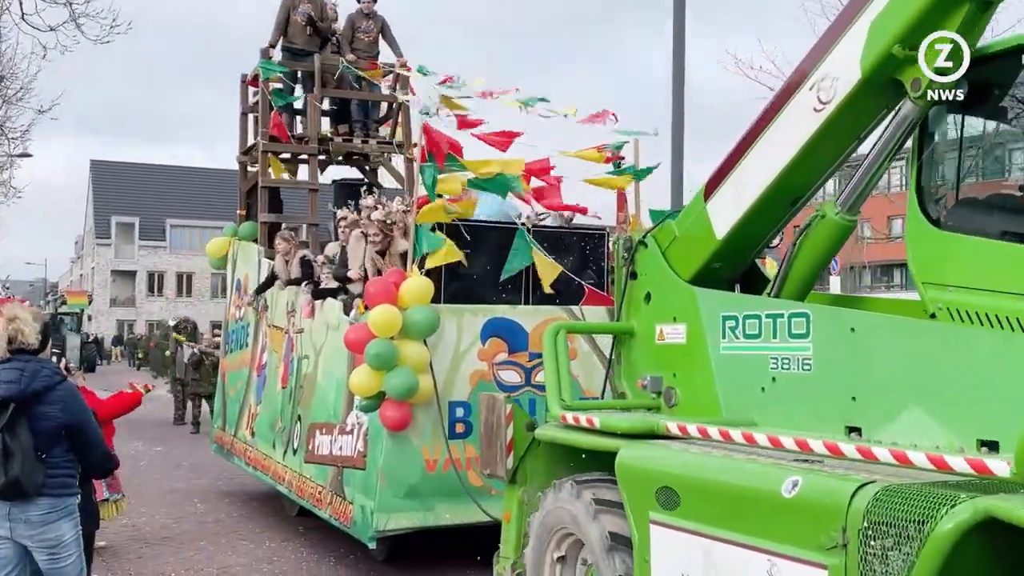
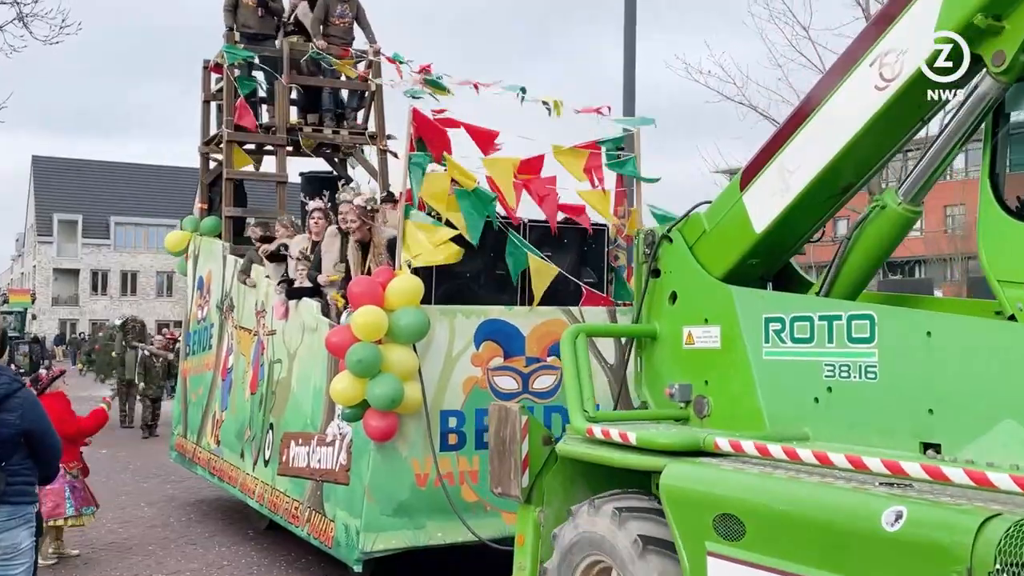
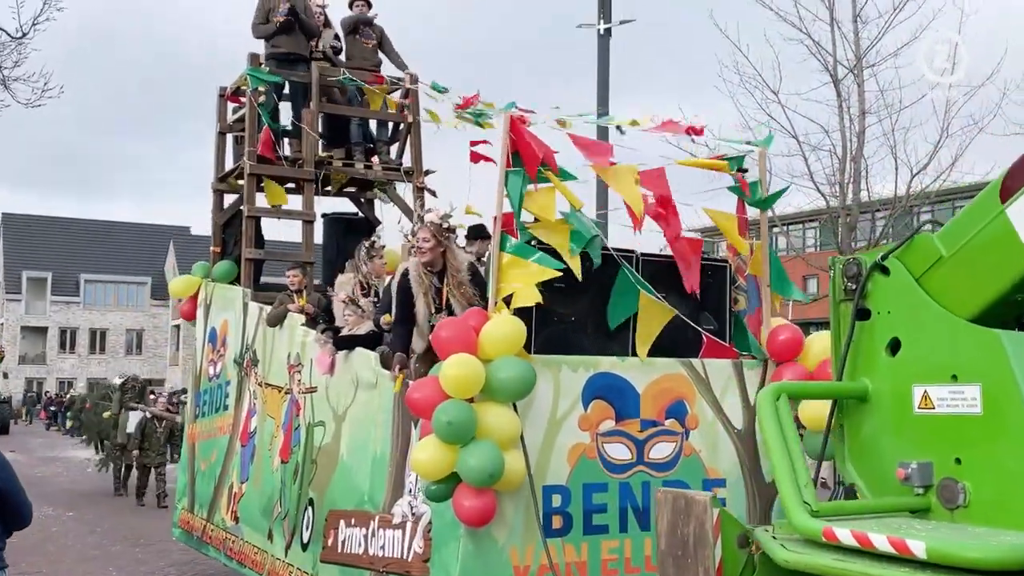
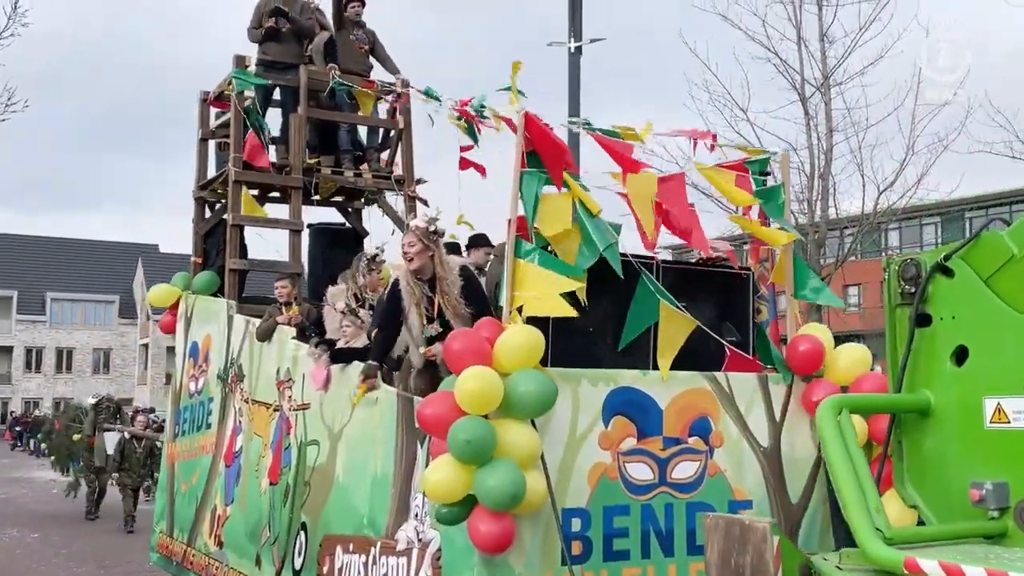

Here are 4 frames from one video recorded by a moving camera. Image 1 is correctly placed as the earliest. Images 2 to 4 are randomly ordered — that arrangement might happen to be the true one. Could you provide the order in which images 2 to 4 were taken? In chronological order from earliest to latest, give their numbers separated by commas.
2, 3, 4
